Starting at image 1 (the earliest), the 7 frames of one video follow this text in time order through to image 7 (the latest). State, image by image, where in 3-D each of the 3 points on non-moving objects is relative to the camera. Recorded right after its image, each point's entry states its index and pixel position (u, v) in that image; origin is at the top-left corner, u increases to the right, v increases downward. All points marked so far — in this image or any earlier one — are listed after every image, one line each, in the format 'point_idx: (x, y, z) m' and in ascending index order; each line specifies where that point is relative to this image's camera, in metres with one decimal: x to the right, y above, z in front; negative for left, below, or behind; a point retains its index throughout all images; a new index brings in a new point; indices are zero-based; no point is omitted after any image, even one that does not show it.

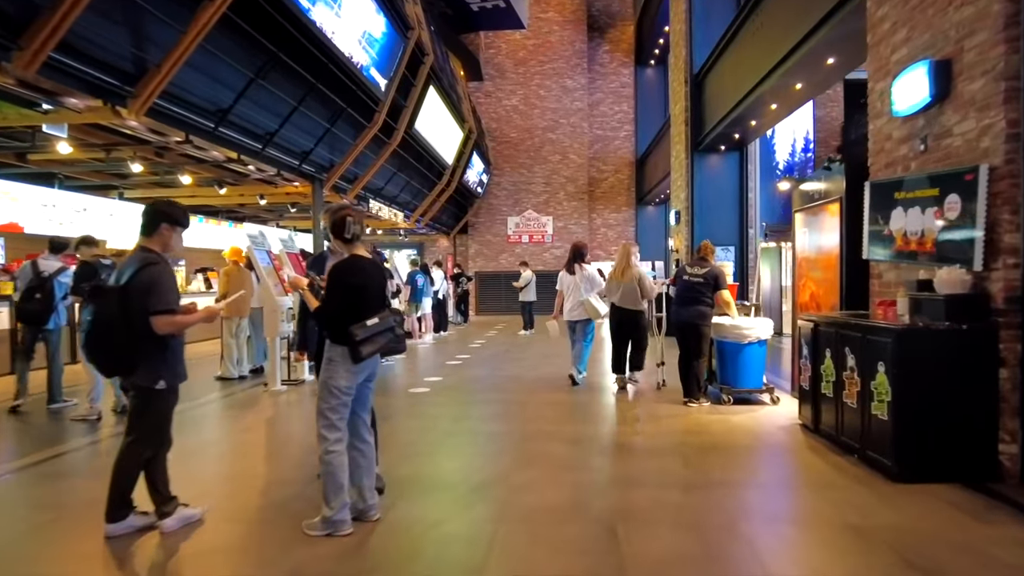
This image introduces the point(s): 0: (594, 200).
0: (+2.4, +2.6, +19.8) m
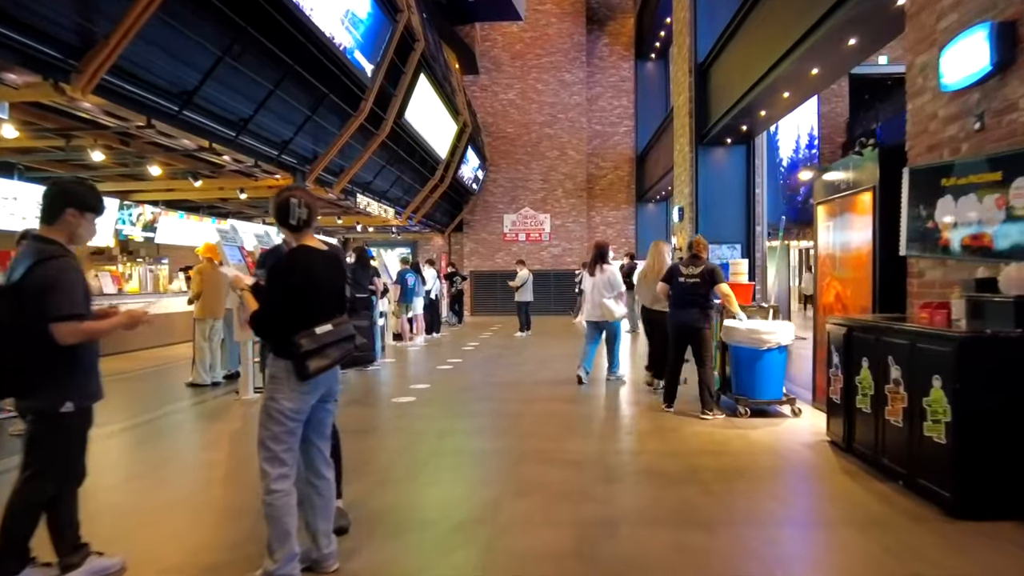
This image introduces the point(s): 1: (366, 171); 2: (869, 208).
0: (+2.3, +2.6, +19.3) m
1: (-2.3, +1.8, +10.5) m
2: (+2.4, +0.5, +4.5) m
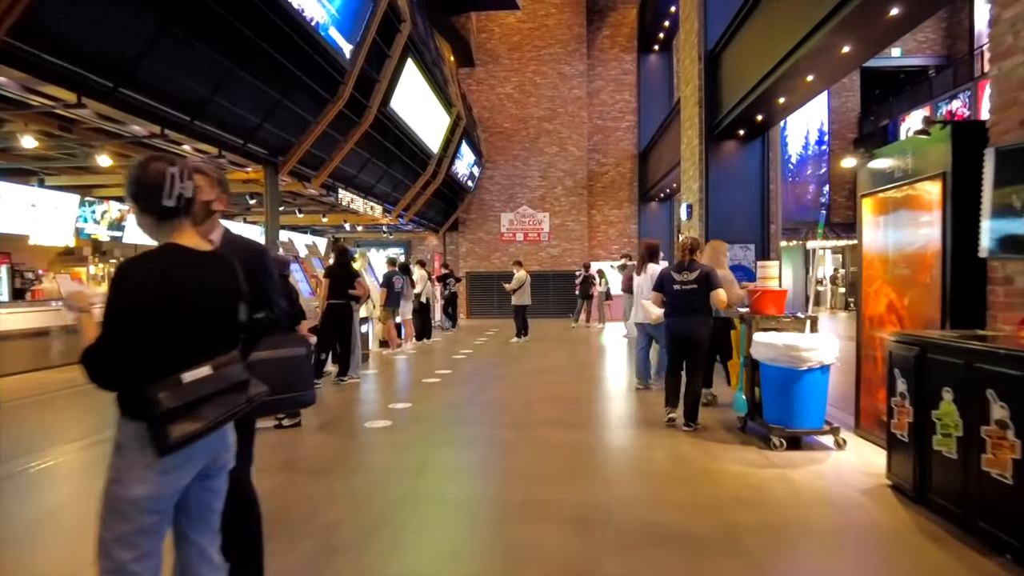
0: (+2.2, +2.6, +18.5) m
1: (-2.4, +1.8, +9.7) m
2: (+2.3, +0.5, +3.7) m
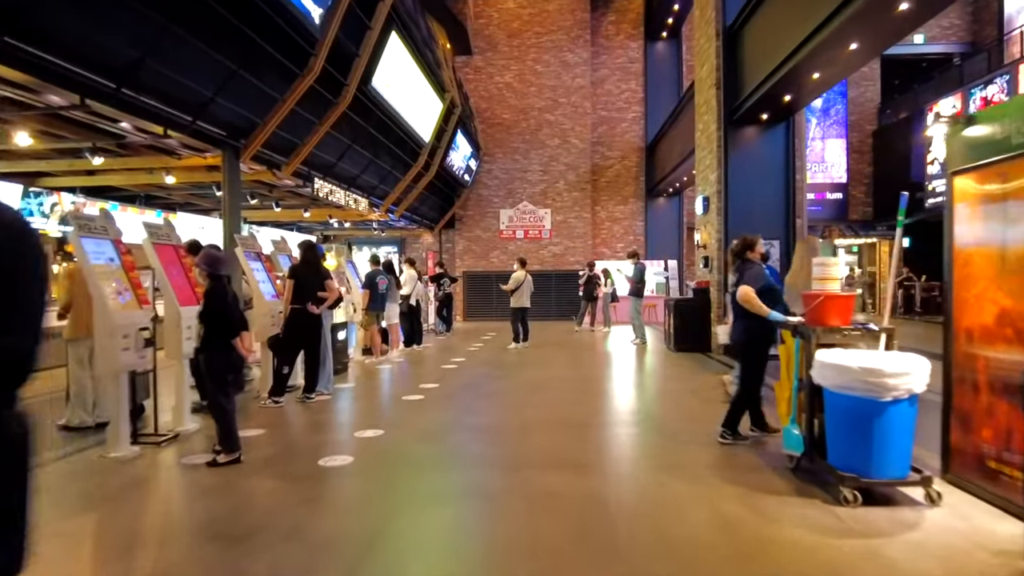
0: (+2.2, +2.5, +17.5) m
1: (-2.4, +1.8, +8.7) m
2: (+2.3, +0.5, +2.6) m
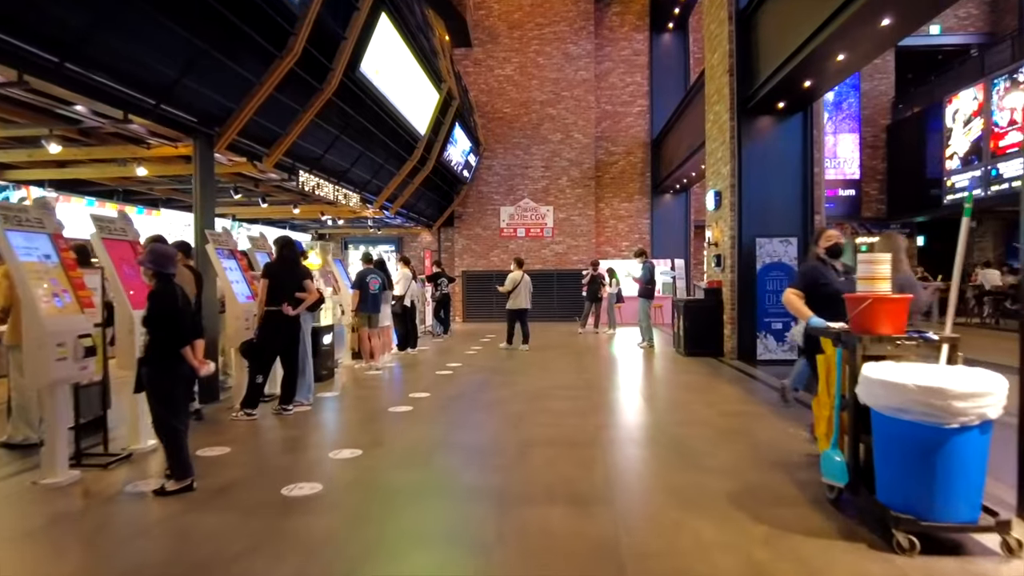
0: (+2.3, +2.5, +16.9) m
1: (-2.4, +1.8, +8.1) m
2: (+2.2, +0.4, +2.1) m
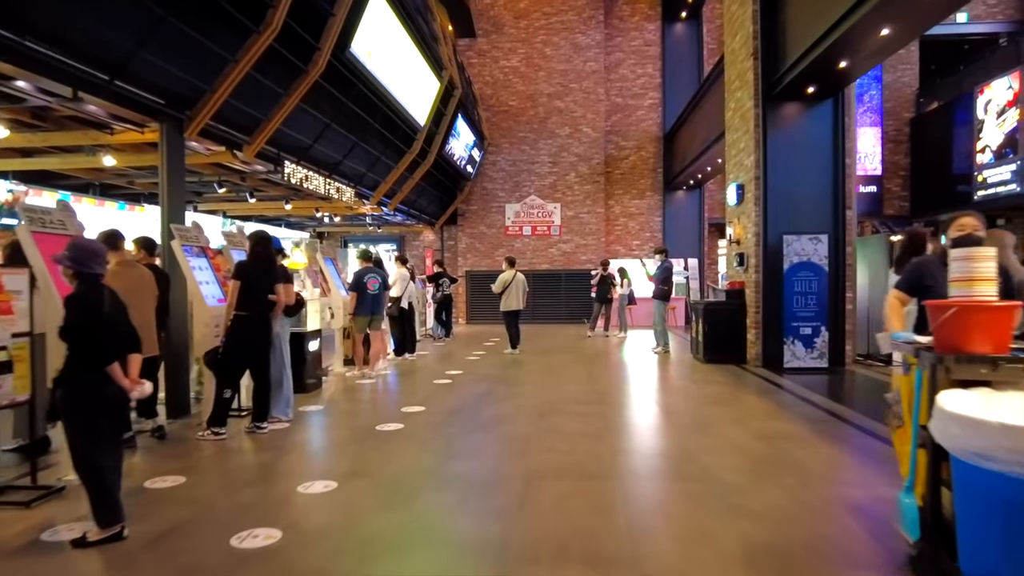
0: (+2.4, +2.5, +16.2) m
1: (-2.3, +1.7, +7.5) m
2: (+2.2, +0.4, +1.4) m
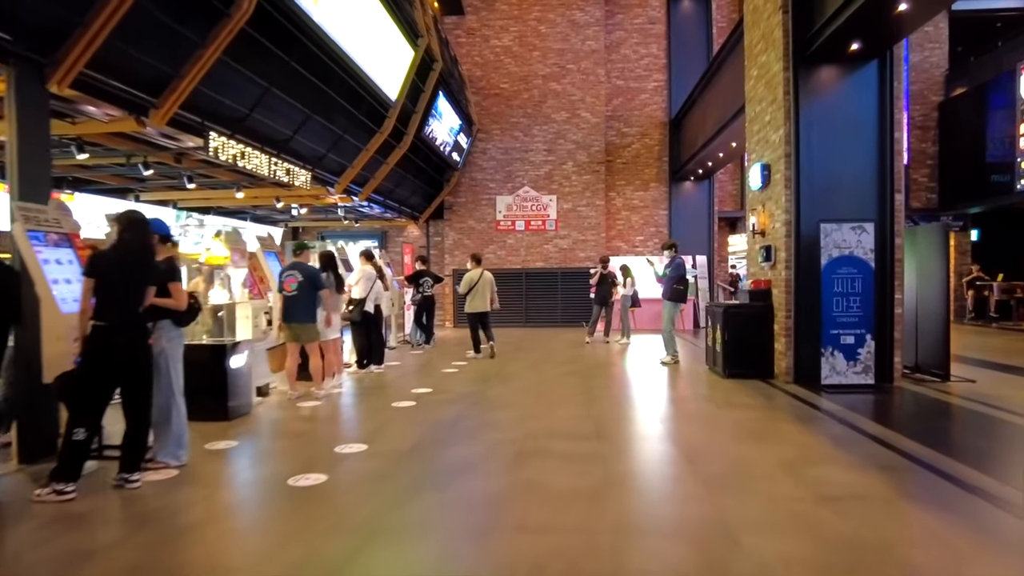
0: (+2.2, +2.5, +14.8) m
1: (-2.5, +1.7, +6.1) m
2: (+2.0, +0.4, 0.0) m
